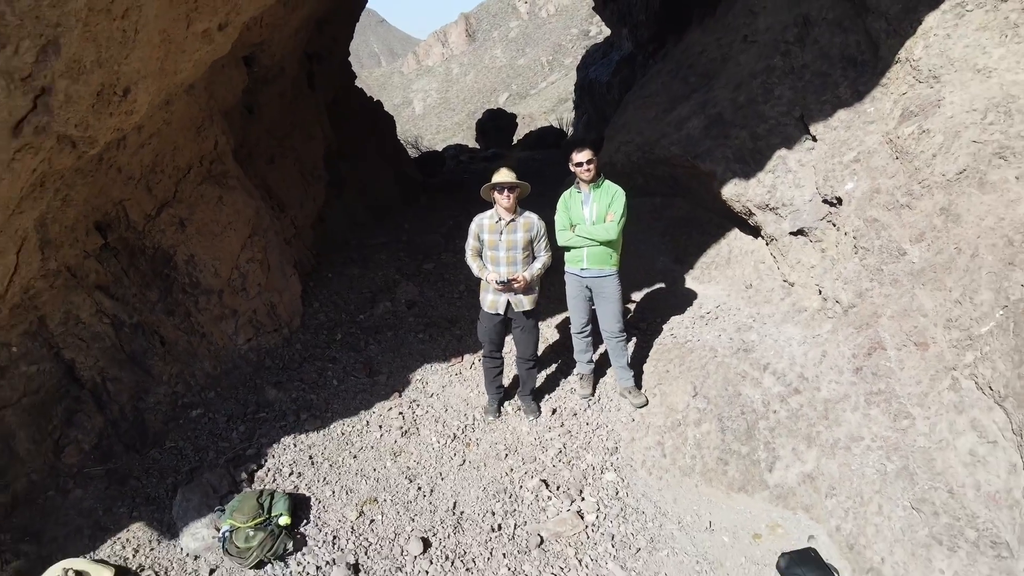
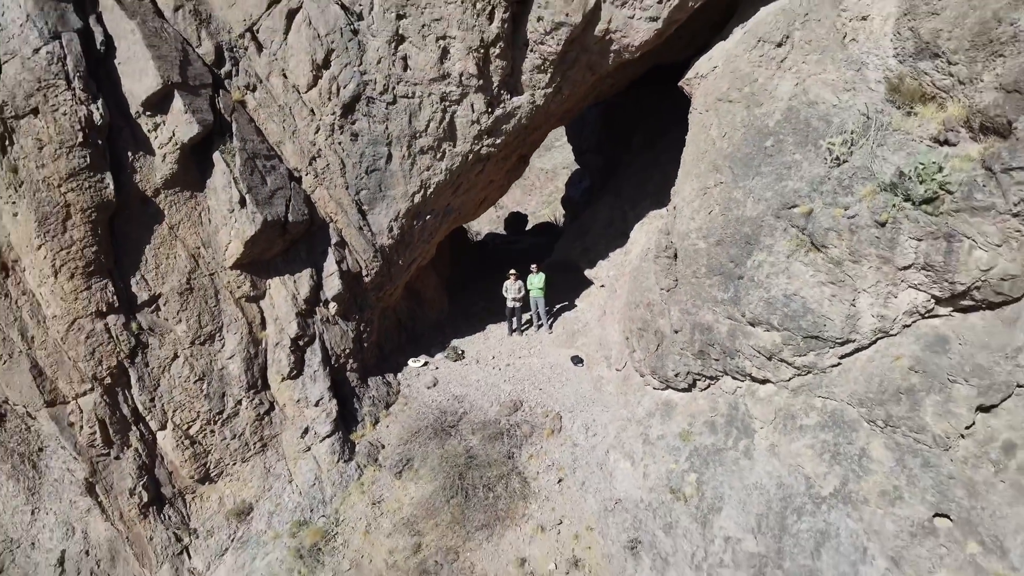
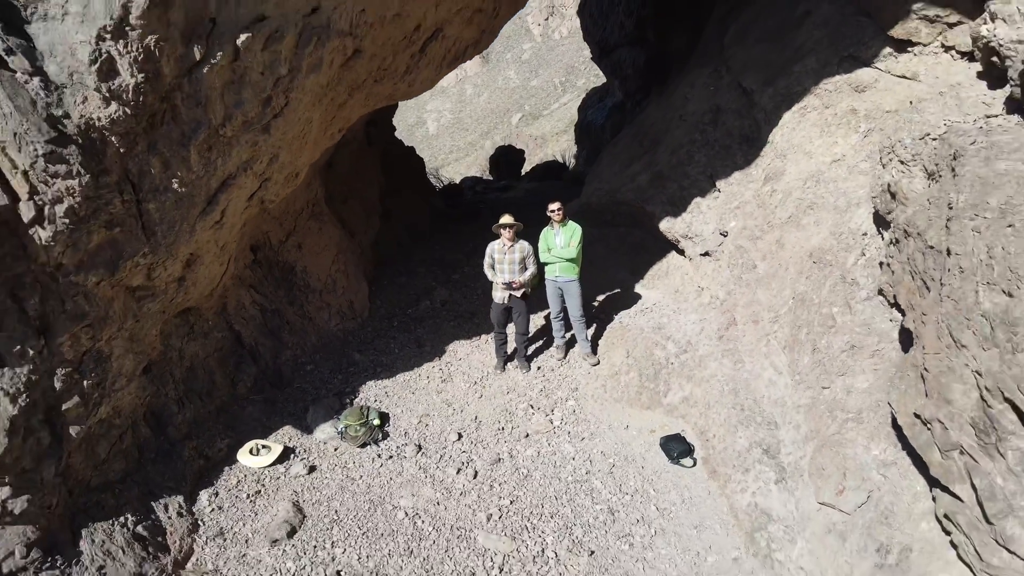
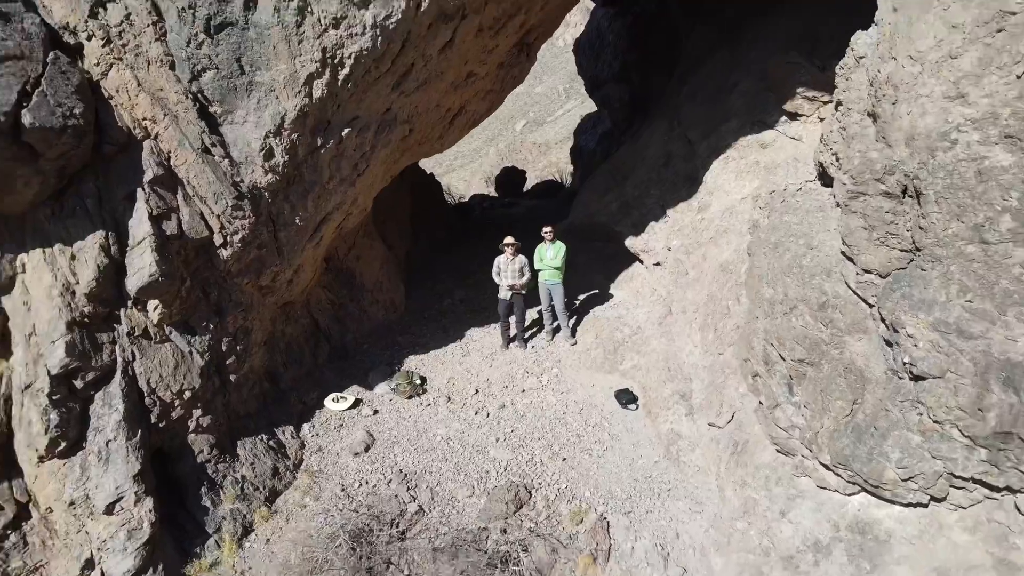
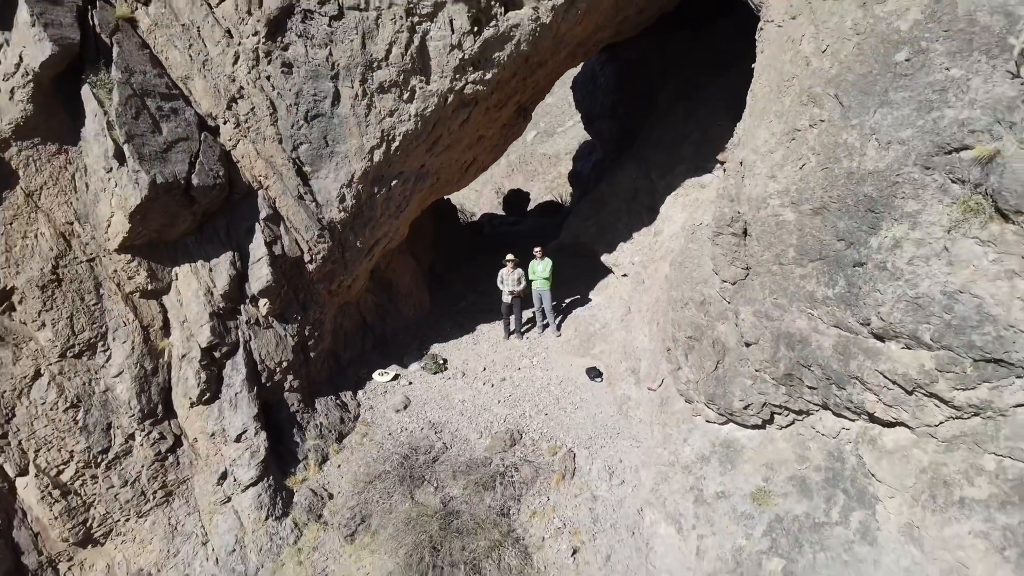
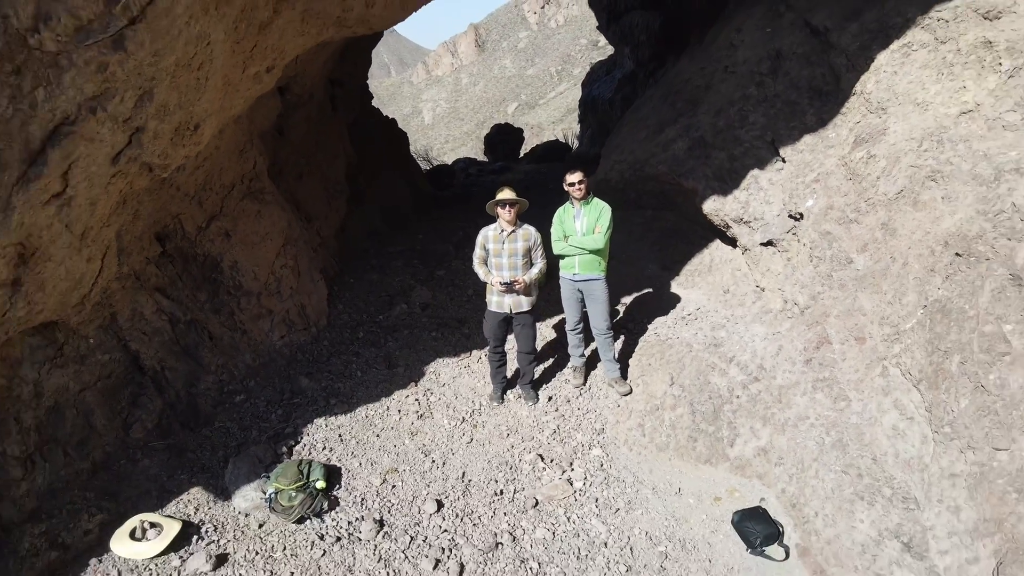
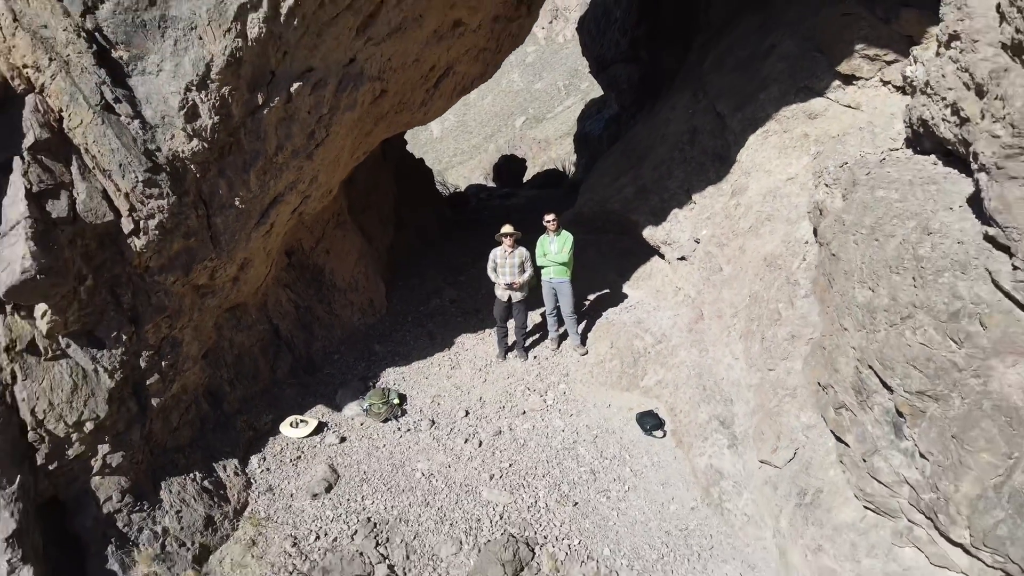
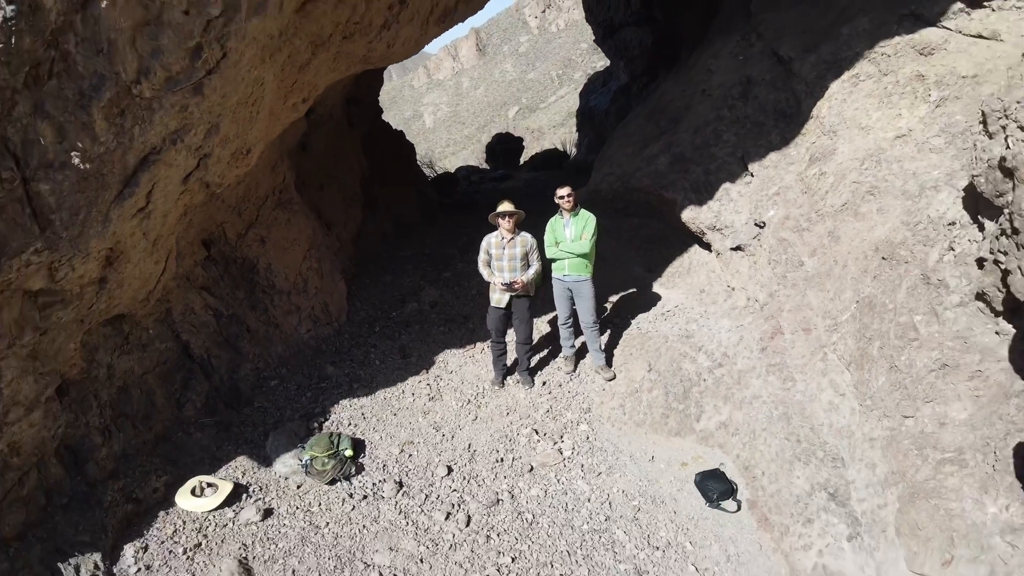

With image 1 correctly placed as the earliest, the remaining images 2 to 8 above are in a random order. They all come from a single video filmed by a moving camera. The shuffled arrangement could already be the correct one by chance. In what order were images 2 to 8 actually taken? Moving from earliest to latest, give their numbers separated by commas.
6, 8, 3, 7, 4, 5, 2
